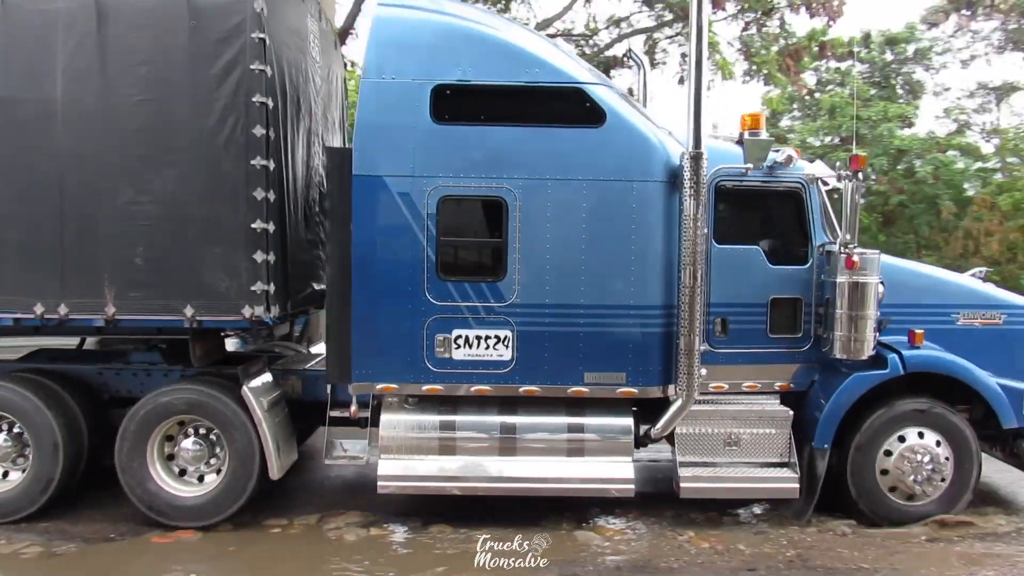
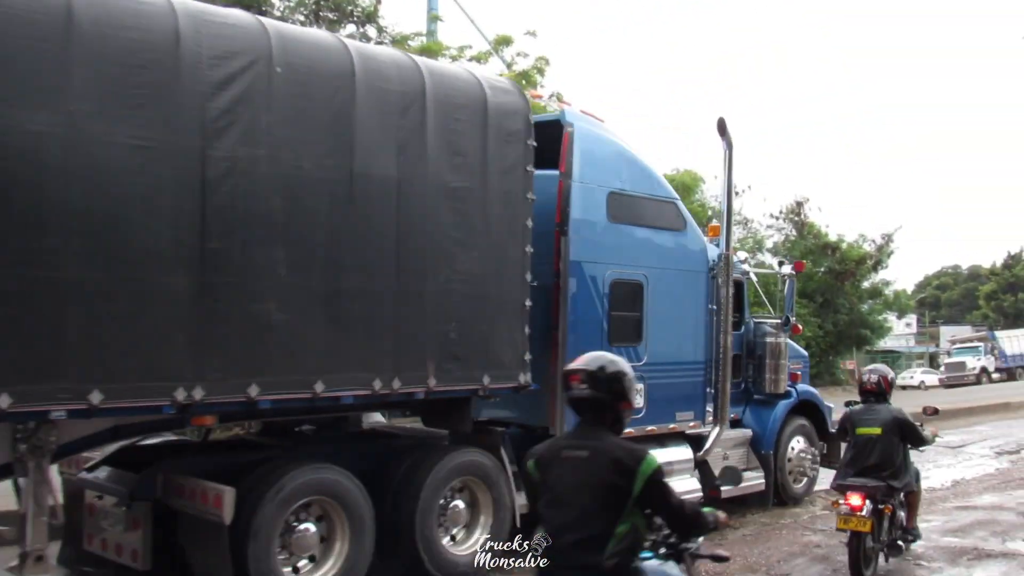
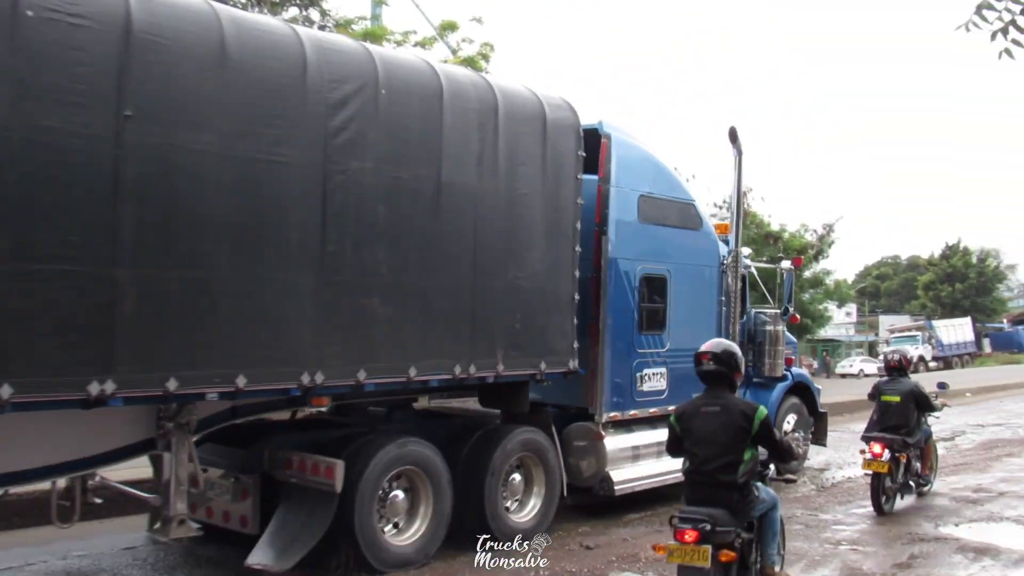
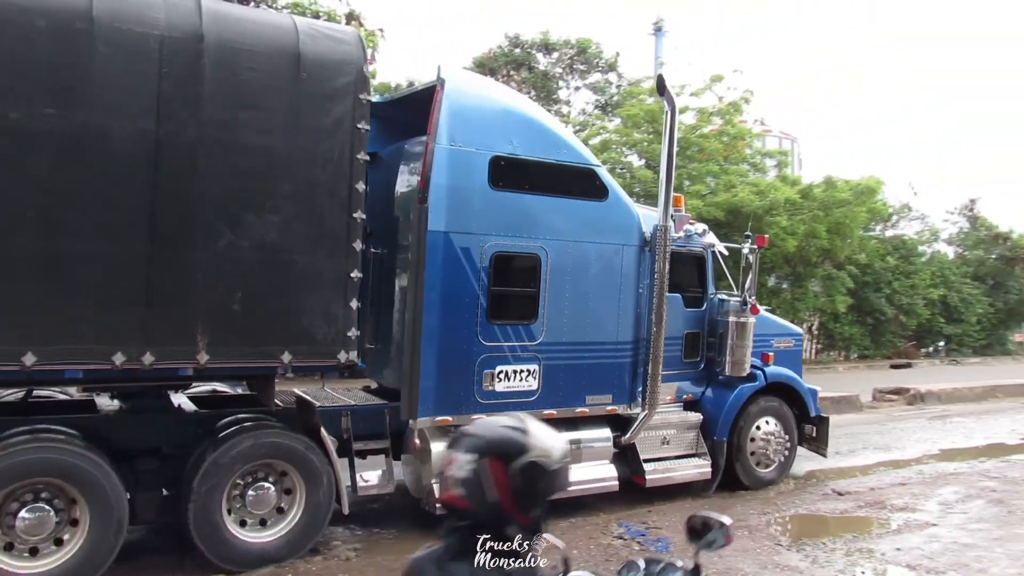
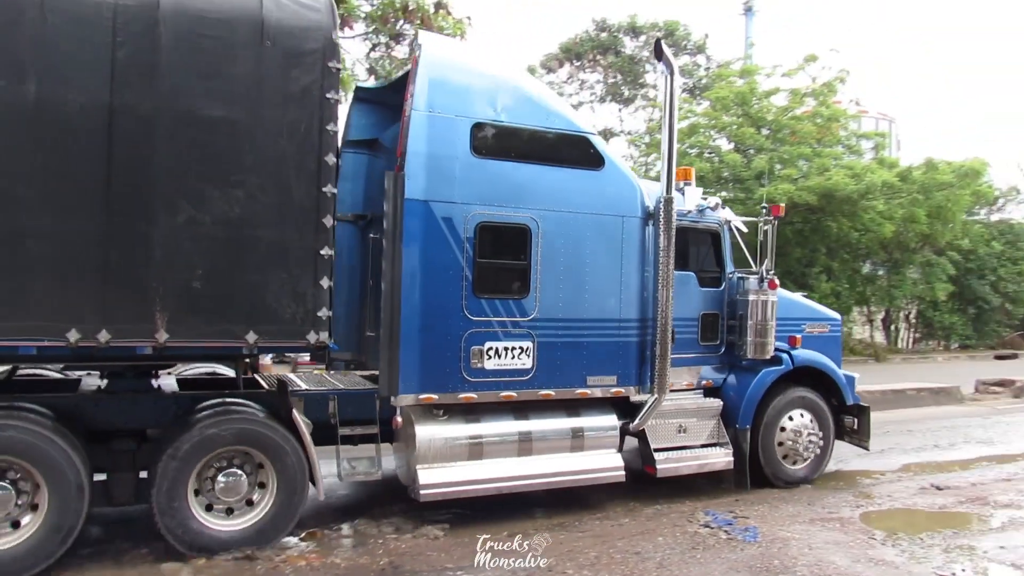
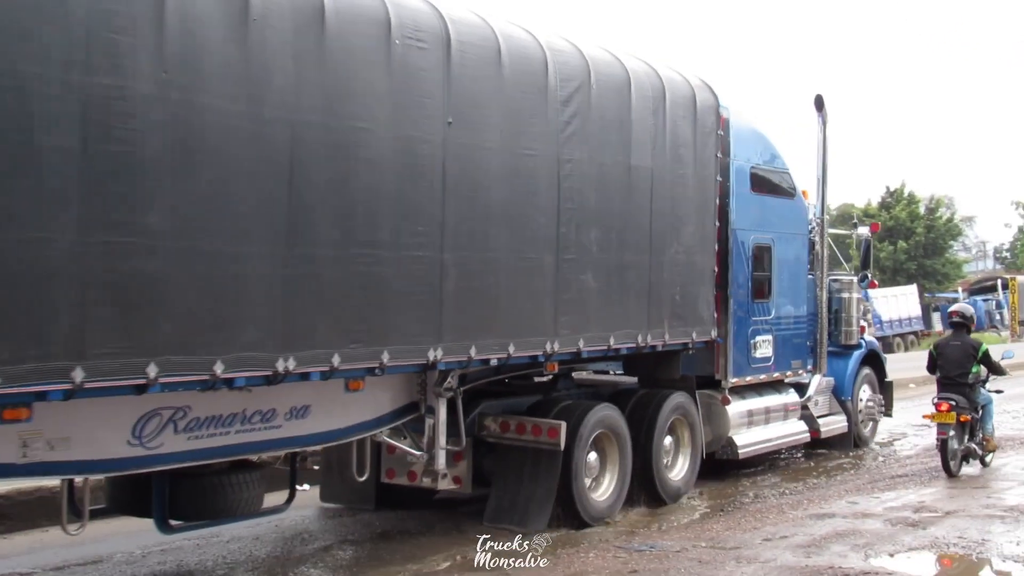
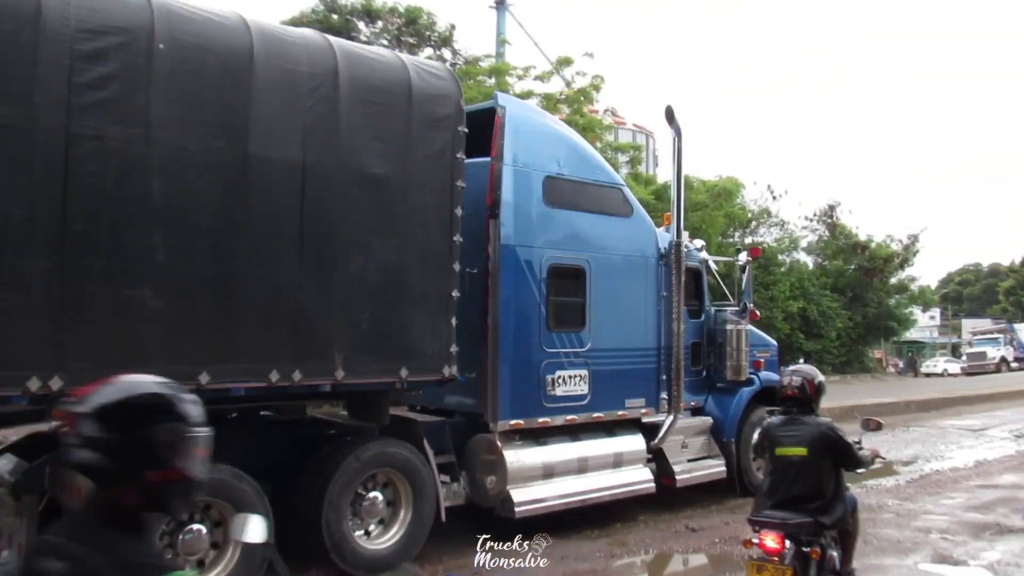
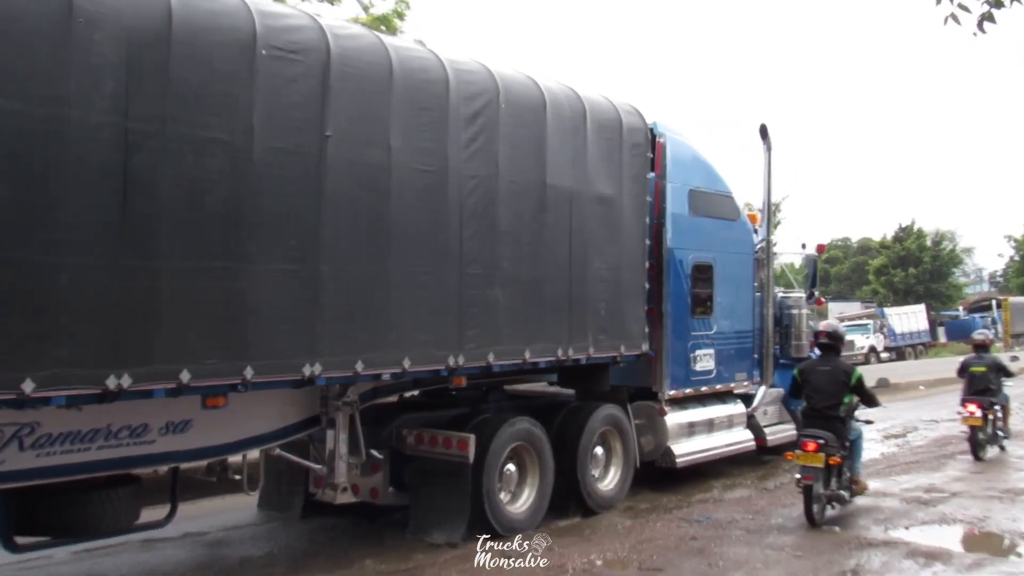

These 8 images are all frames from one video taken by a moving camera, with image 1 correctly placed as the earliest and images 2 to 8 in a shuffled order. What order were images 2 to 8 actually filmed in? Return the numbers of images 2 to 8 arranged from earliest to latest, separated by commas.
5, 4, 7, 2, 3, 8, 6
